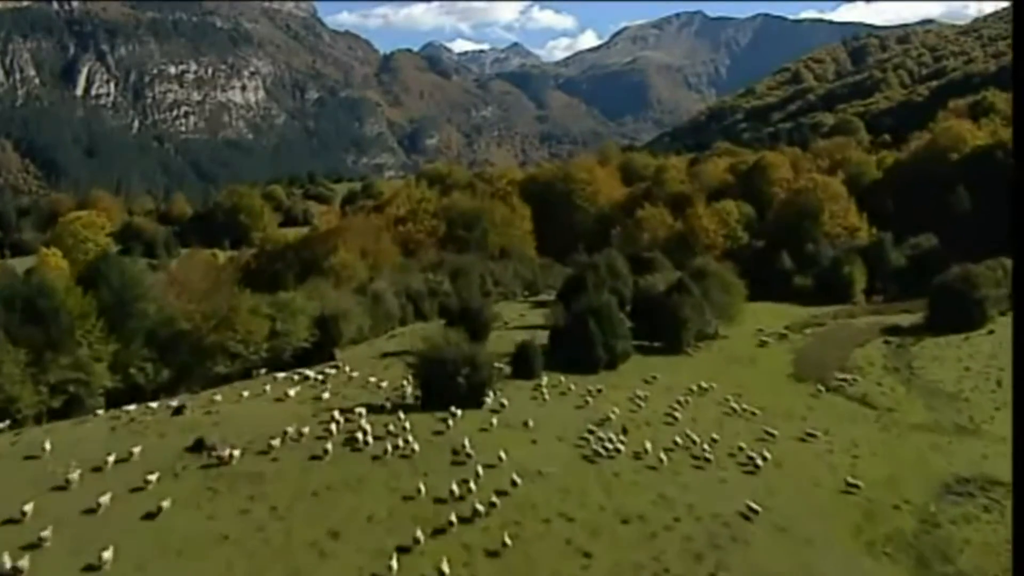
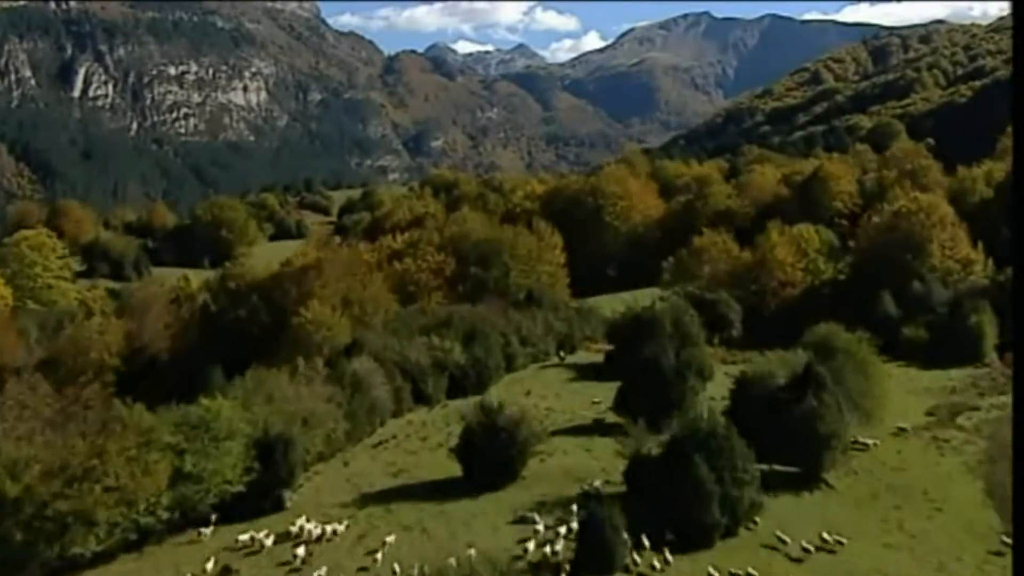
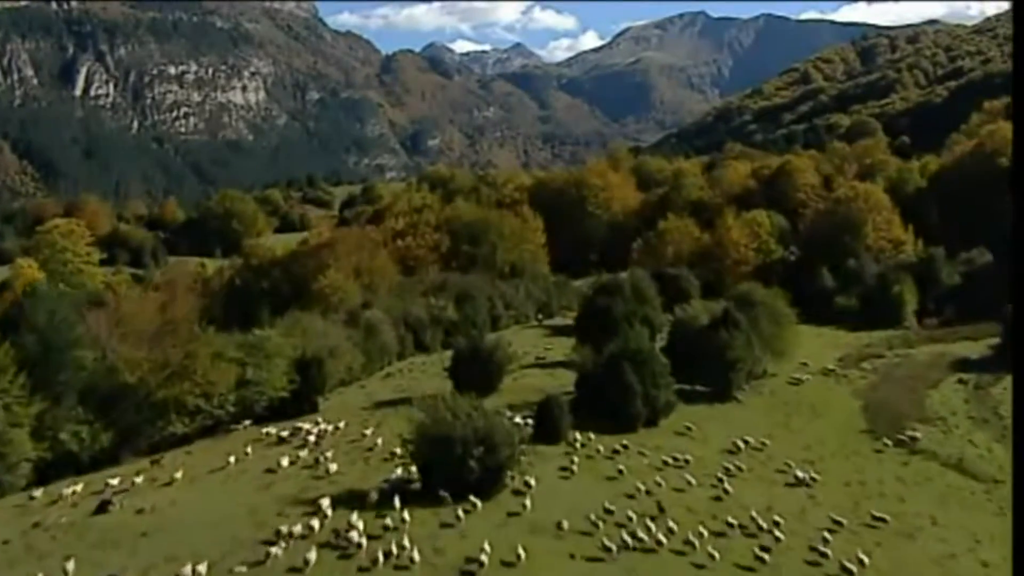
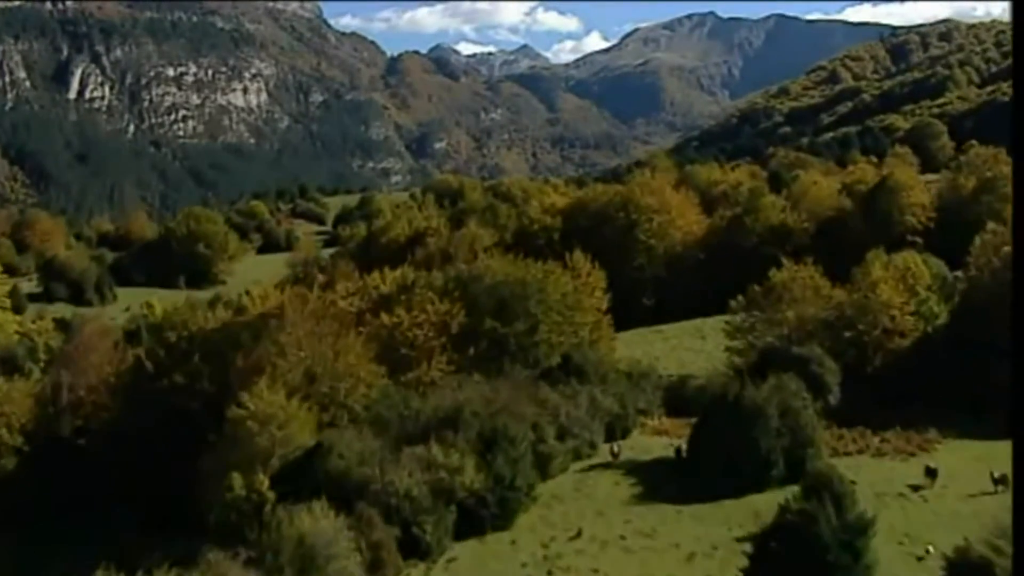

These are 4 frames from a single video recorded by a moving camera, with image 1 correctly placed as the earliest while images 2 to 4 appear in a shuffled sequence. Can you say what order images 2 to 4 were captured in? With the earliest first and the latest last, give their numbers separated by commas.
3, 2, 4
